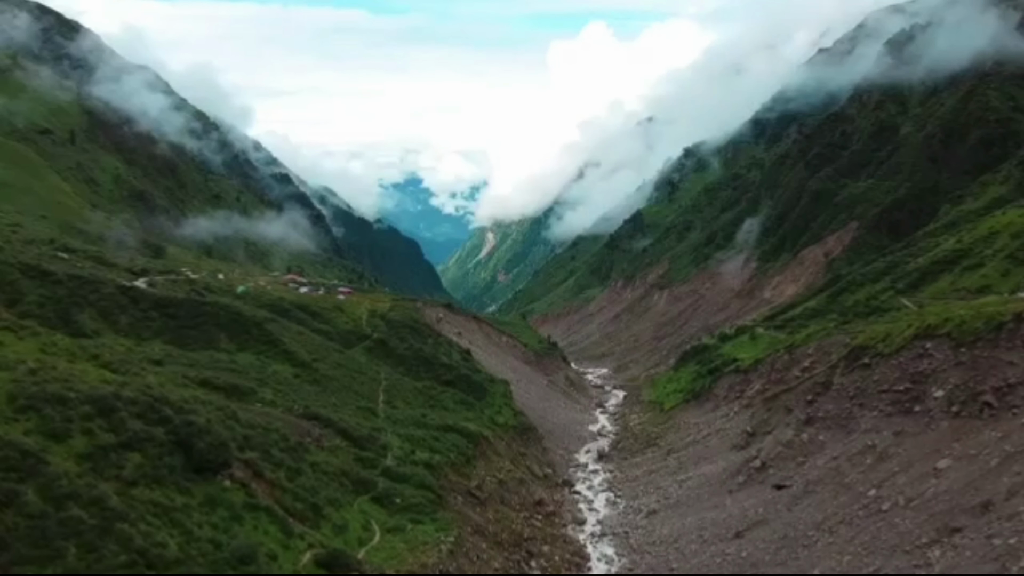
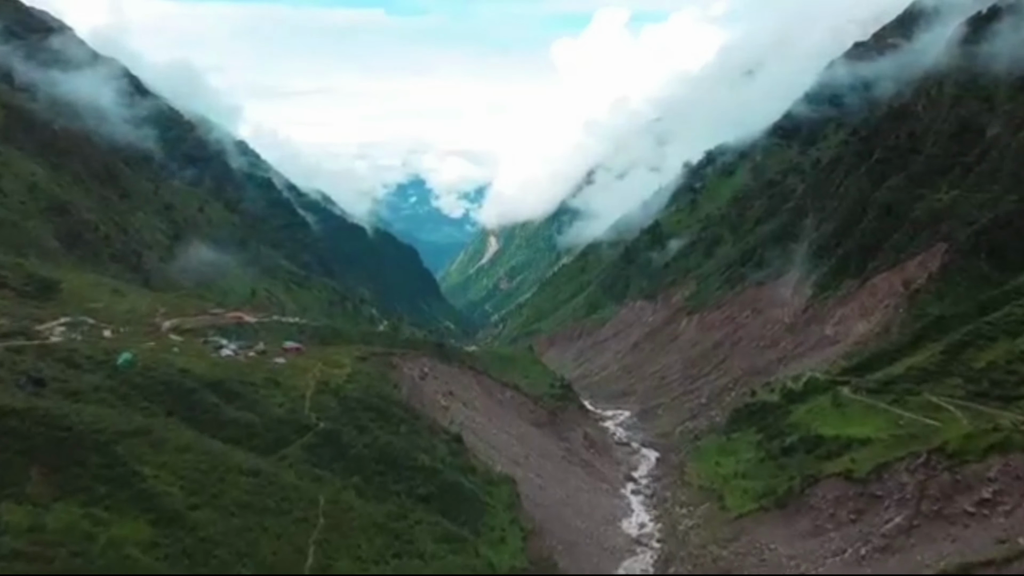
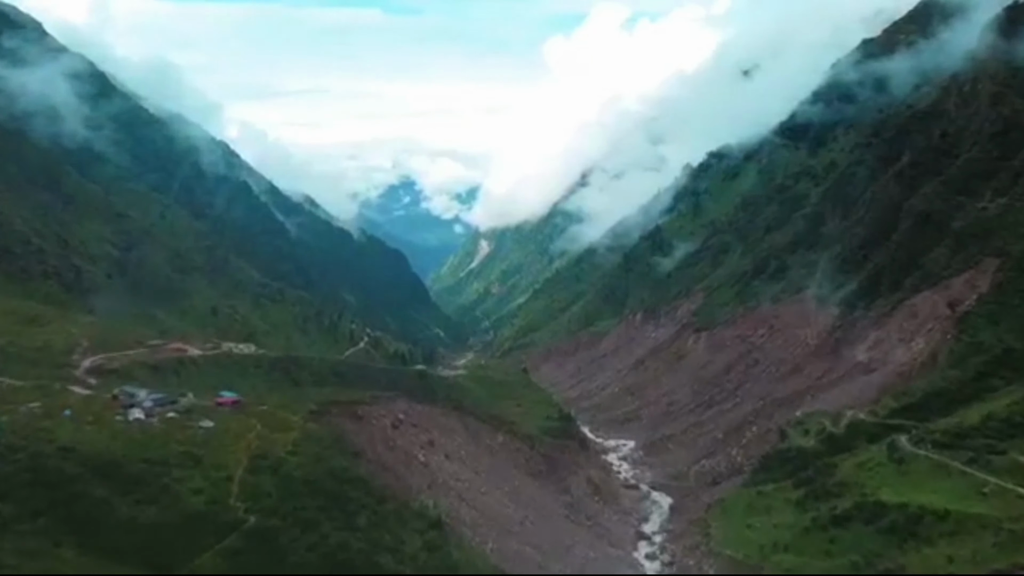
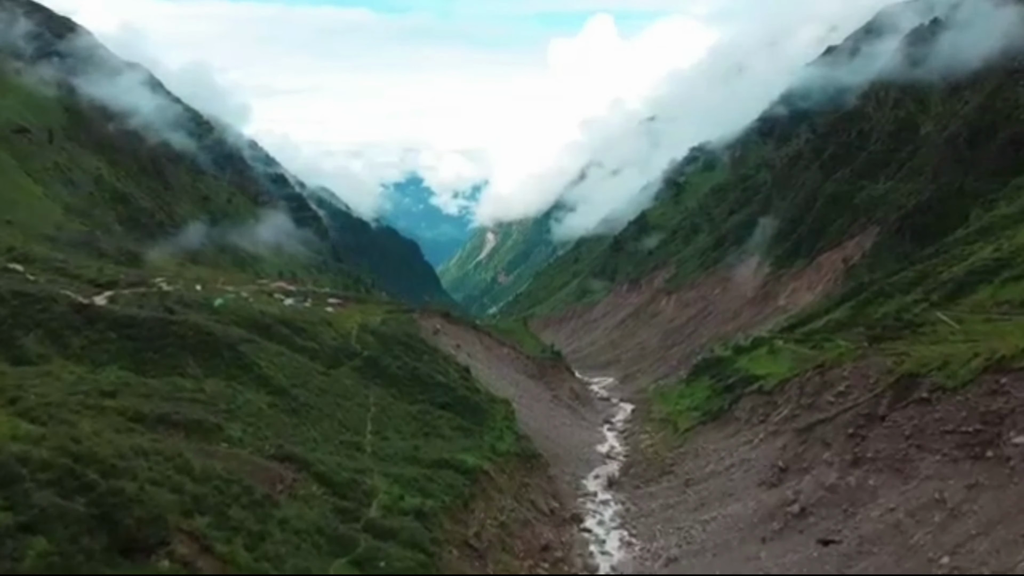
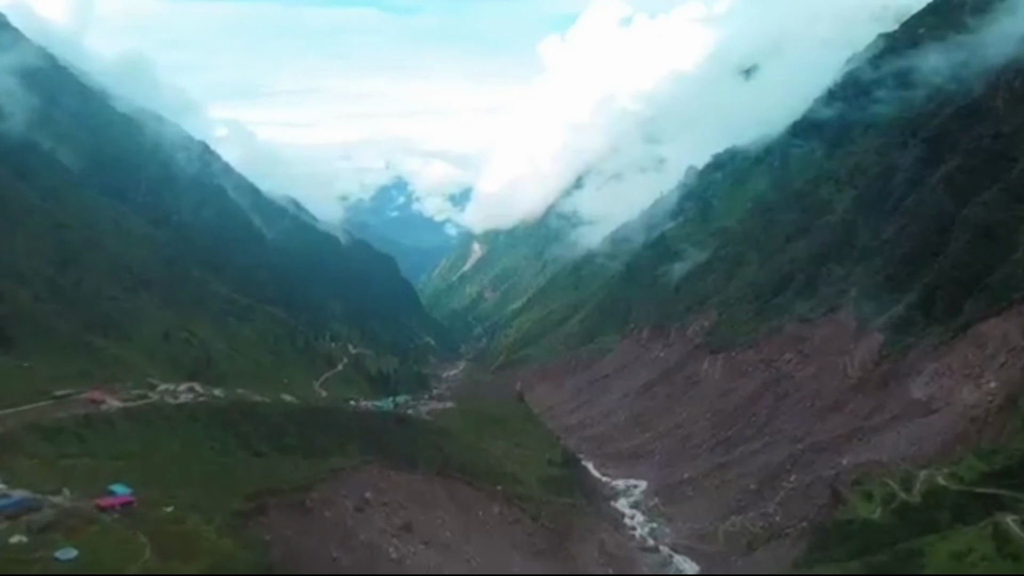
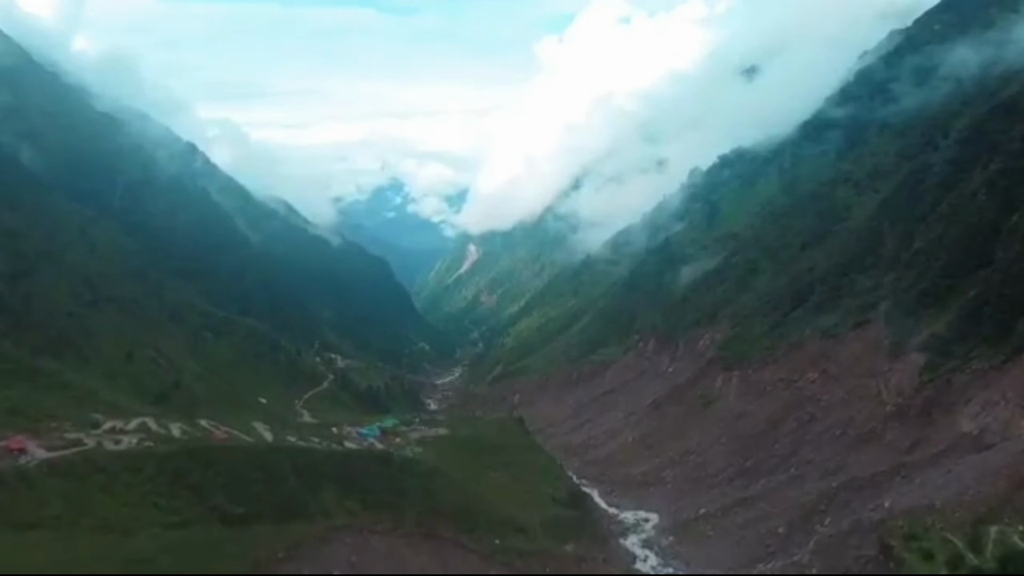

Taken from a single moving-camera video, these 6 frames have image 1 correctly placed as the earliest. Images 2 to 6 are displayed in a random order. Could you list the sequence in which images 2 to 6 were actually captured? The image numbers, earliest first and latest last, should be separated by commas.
4, 2, 3, 5, 6
